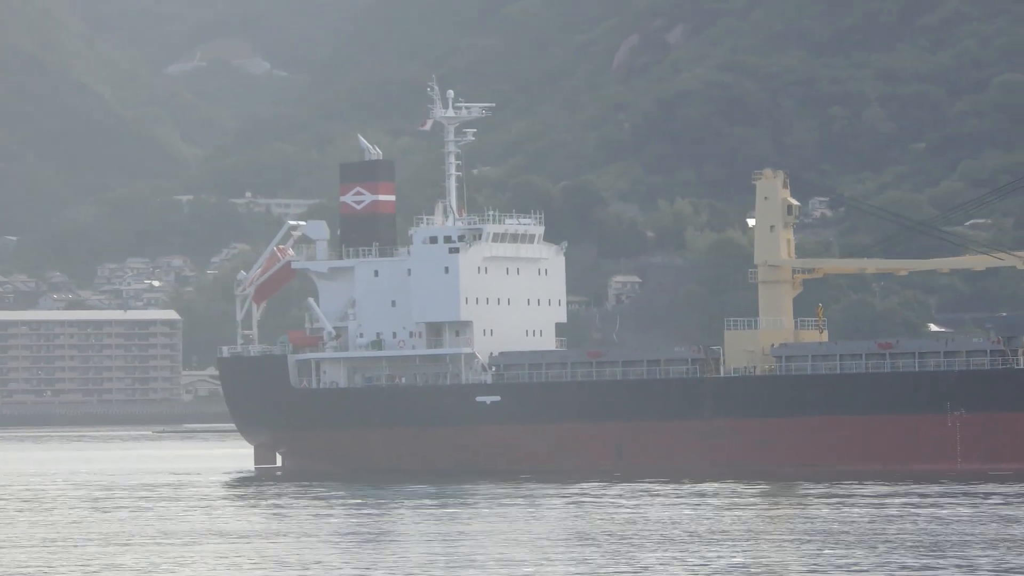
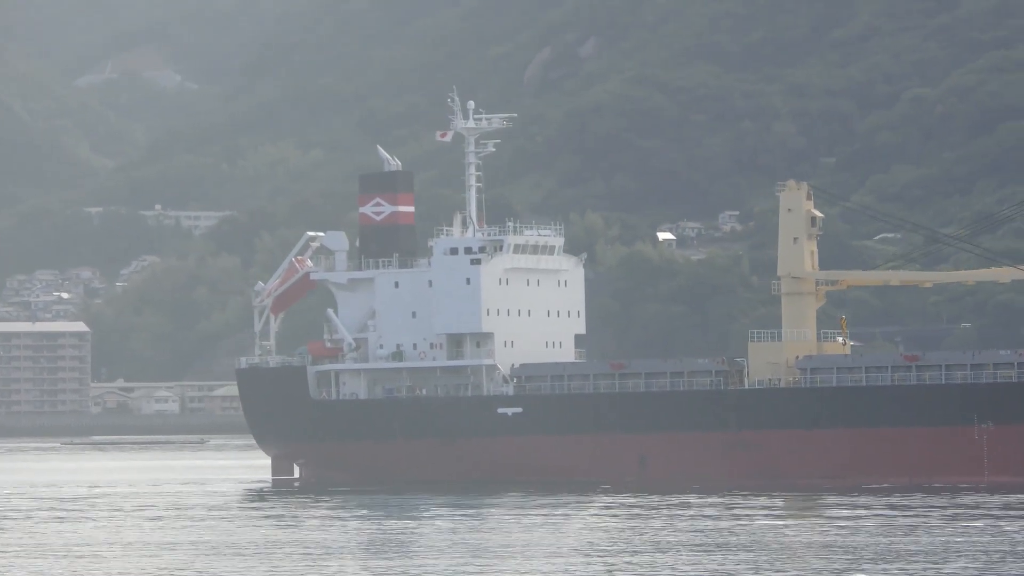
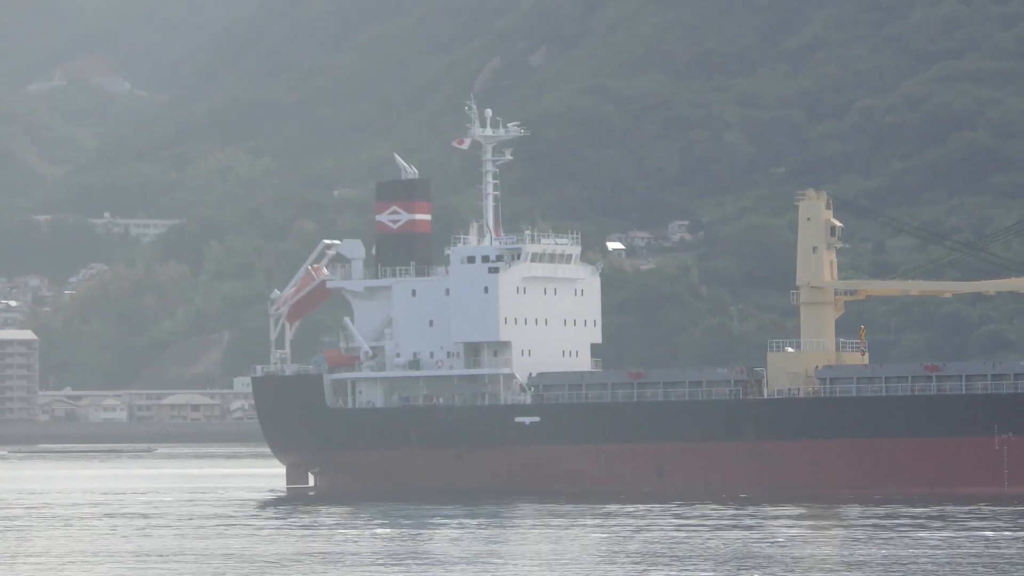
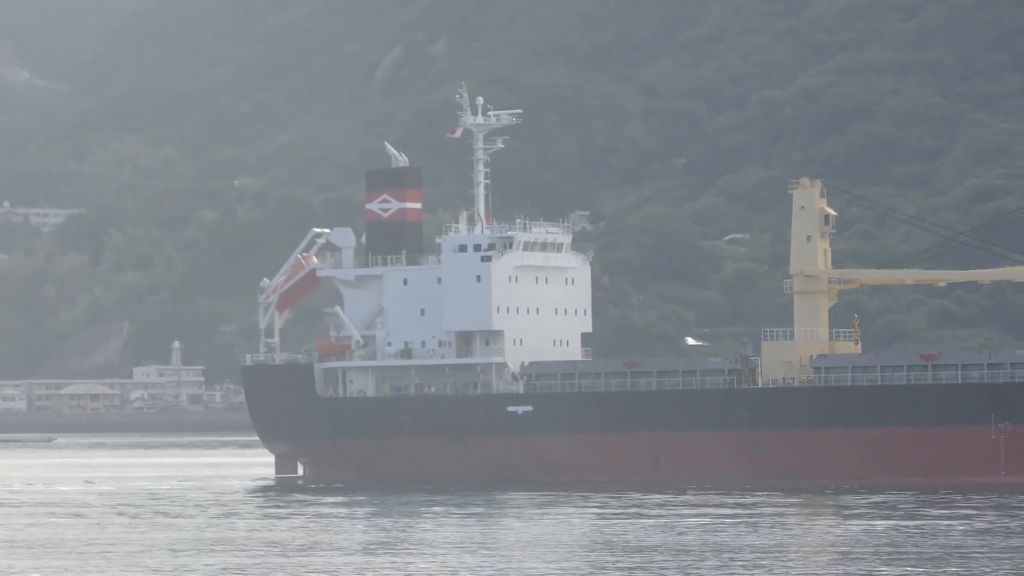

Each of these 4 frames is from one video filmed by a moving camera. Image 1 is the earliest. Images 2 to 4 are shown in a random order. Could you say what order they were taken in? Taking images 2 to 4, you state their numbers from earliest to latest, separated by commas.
2, 3, 4
